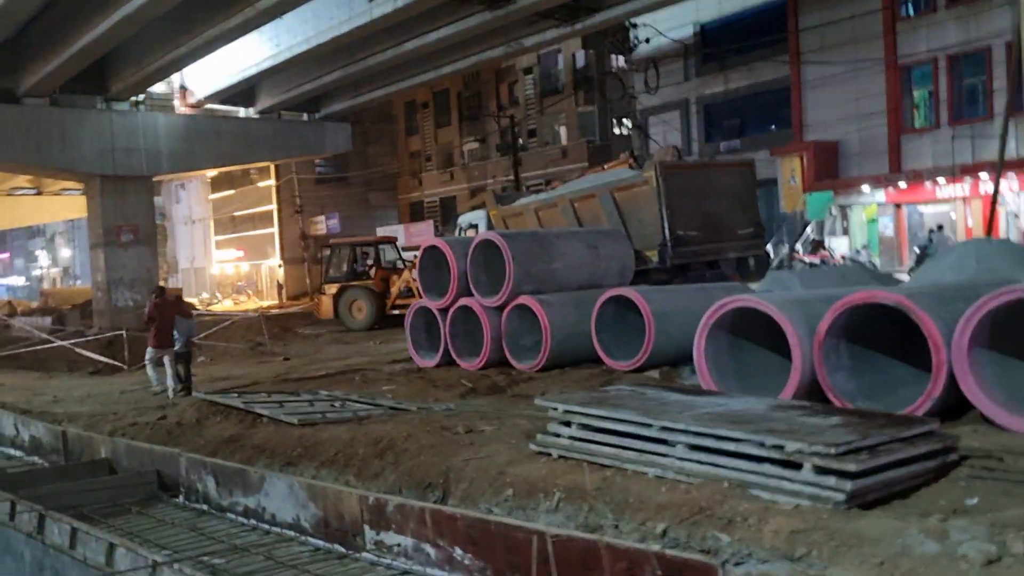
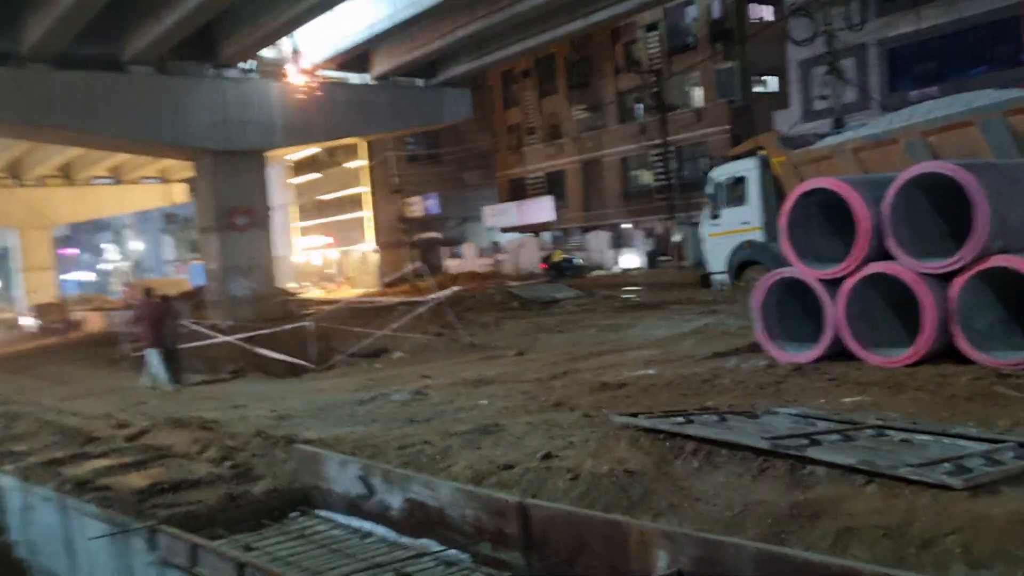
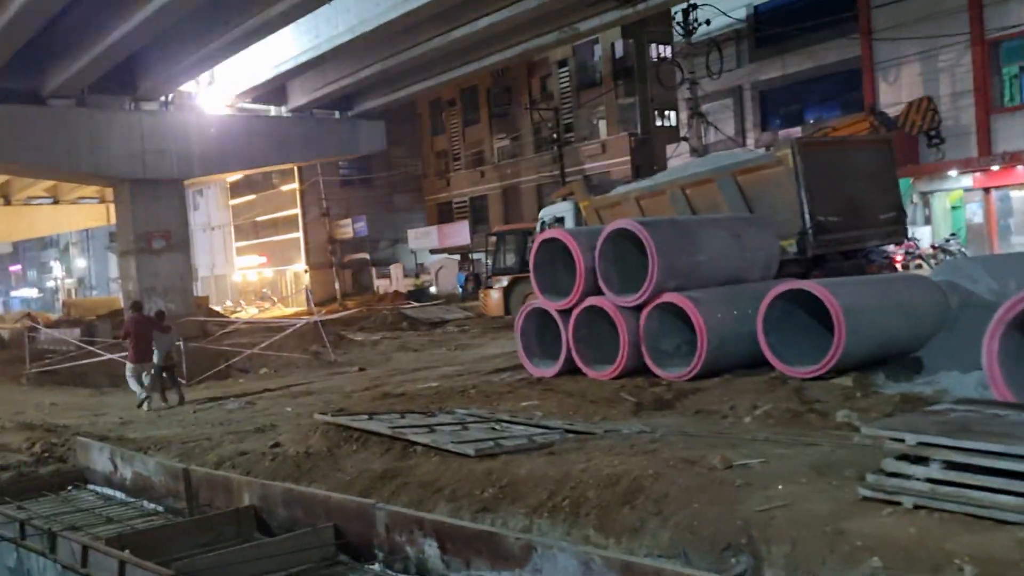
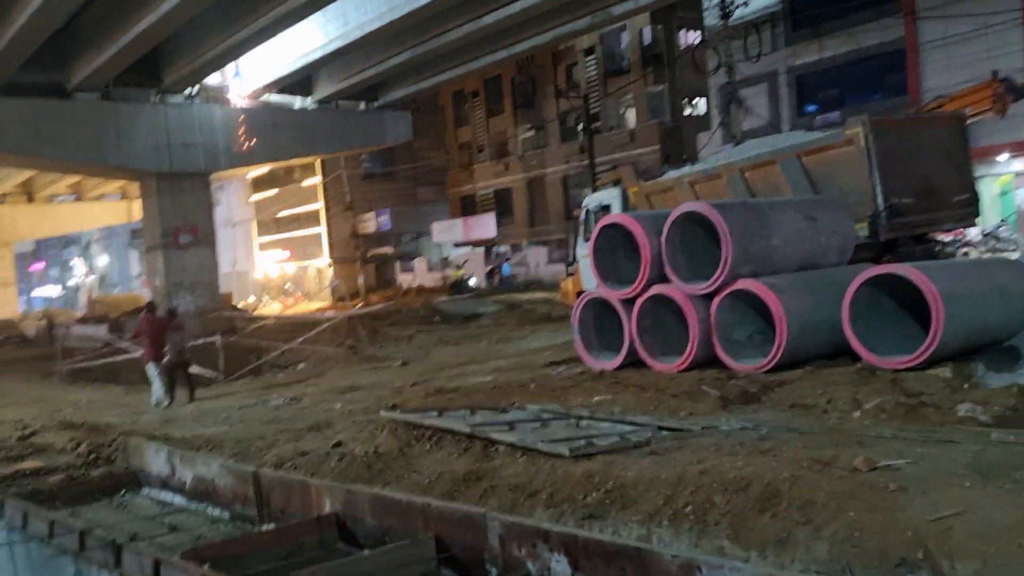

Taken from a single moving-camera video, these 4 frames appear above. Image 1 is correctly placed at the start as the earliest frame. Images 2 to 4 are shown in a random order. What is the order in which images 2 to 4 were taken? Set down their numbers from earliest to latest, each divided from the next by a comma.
3, 4, 2
